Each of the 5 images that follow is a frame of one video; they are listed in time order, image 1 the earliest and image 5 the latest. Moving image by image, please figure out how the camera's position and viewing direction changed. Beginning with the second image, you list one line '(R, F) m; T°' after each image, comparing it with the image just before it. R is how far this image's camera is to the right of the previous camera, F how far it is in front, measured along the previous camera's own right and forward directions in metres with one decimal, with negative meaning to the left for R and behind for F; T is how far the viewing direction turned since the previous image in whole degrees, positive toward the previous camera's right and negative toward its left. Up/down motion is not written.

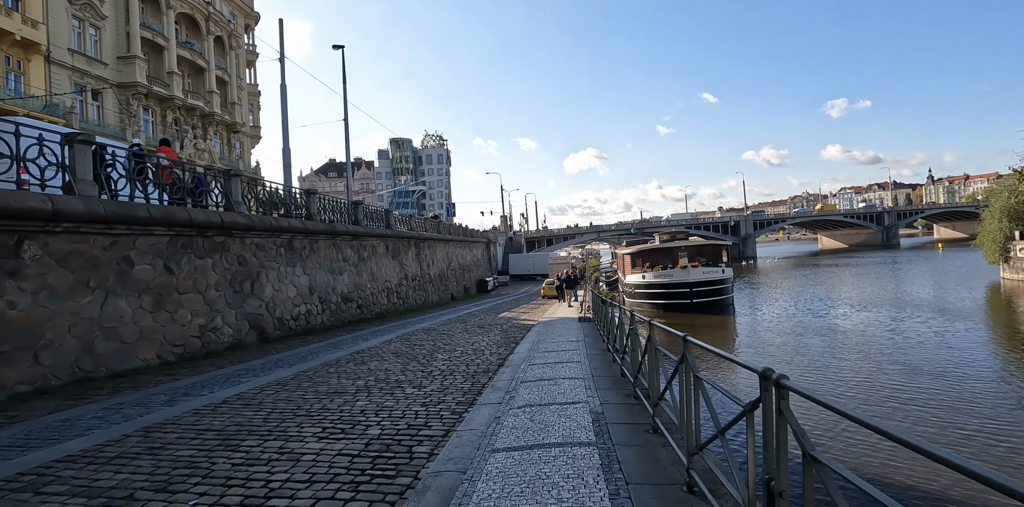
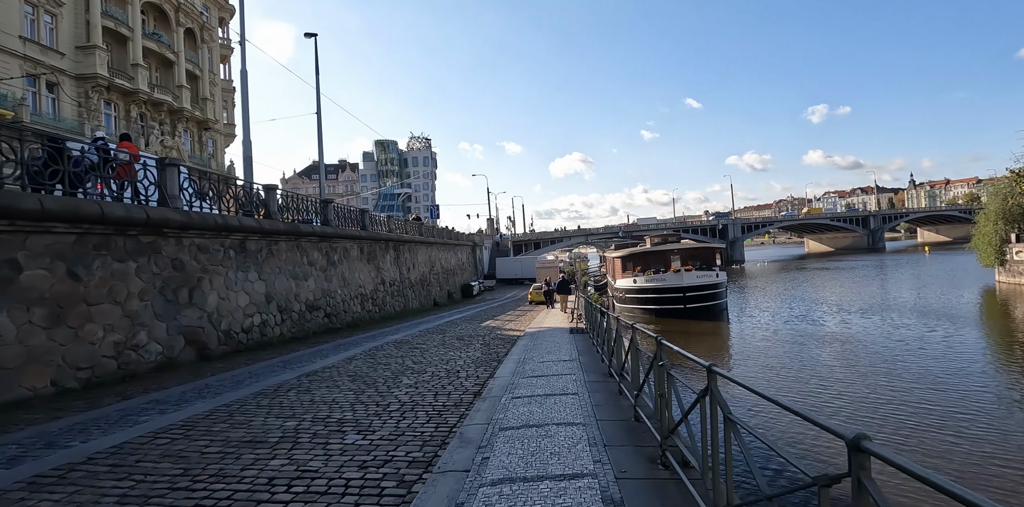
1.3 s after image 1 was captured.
(+0.1, +1.6) m; +2°
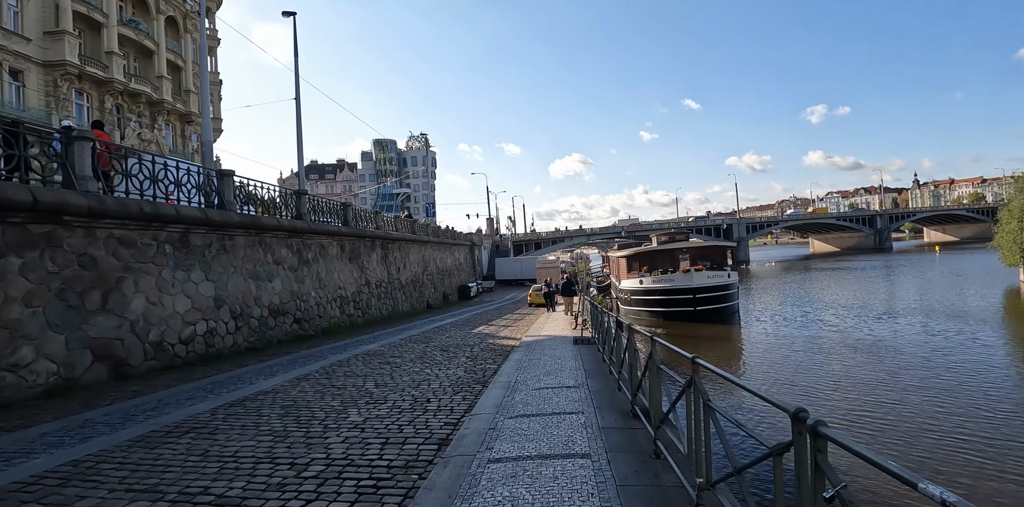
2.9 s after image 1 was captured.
(+0.2, +2.0) m; 0°
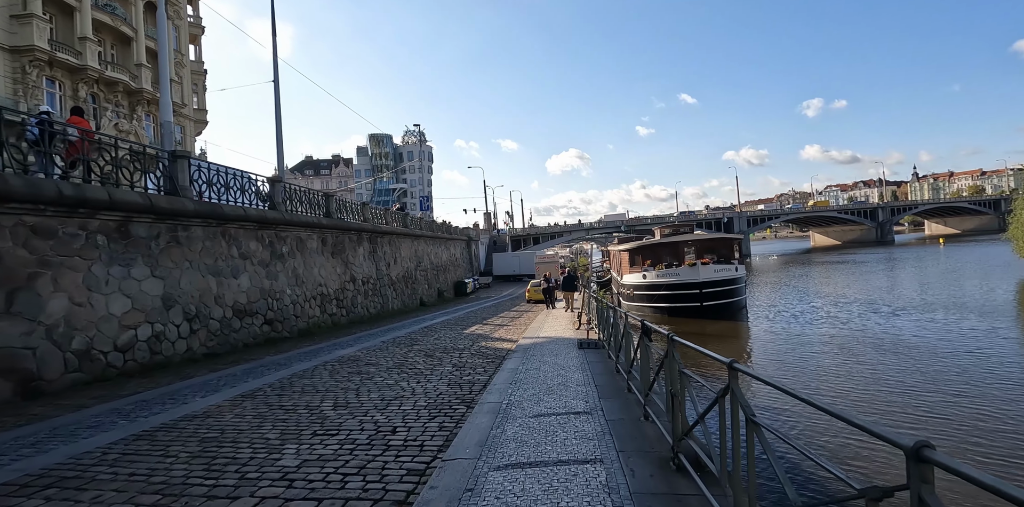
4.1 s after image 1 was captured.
(+0.1, +1.5) m; 0°
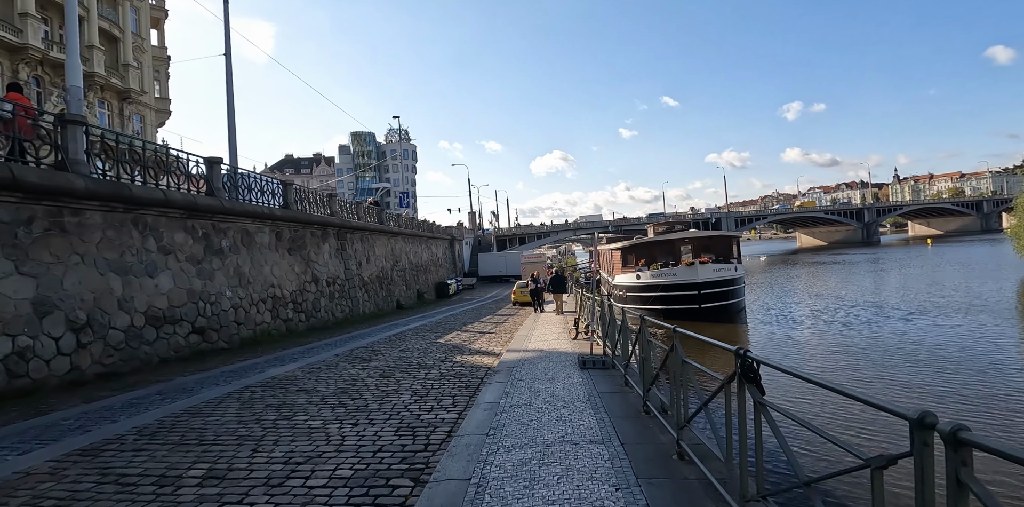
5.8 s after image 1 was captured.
(+0.1, +2.1) m; +2°
